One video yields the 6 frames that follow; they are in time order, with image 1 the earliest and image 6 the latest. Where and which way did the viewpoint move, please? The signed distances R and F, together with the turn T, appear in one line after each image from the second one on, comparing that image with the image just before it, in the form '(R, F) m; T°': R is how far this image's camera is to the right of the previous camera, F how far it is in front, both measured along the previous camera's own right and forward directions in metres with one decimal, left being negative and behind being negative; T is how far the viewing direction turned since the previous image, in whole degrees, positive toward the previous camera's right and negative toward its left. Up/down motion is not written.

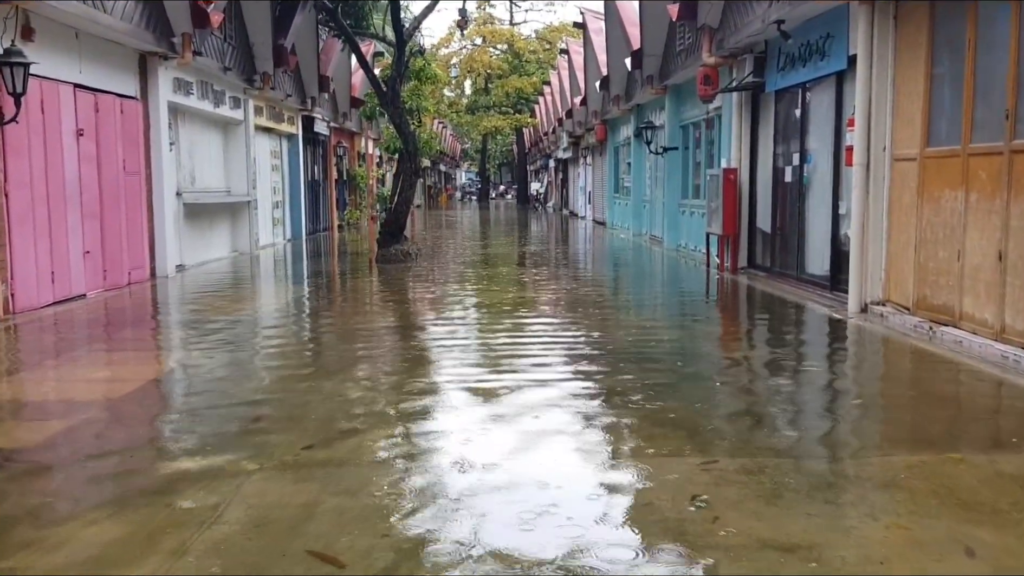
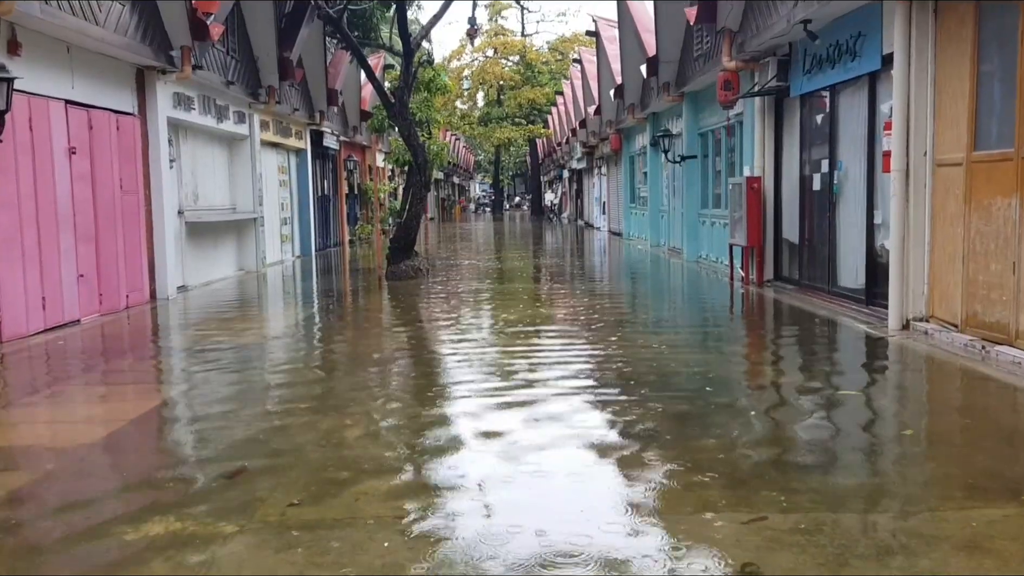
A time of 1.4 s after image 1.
(0.0, +0.6) m; -1°
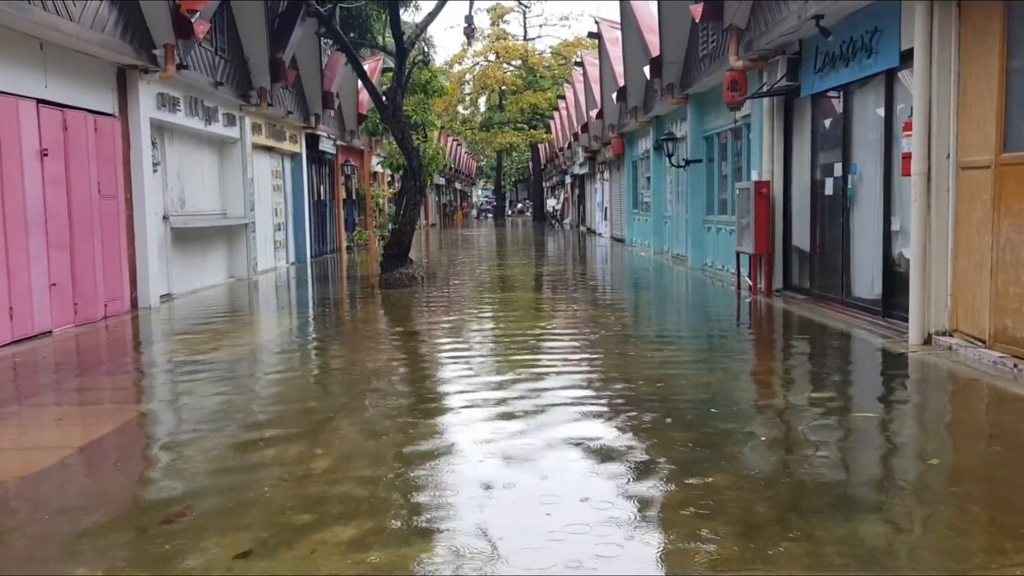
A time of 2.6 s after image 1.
(+0.1, +0.6) m; 0°
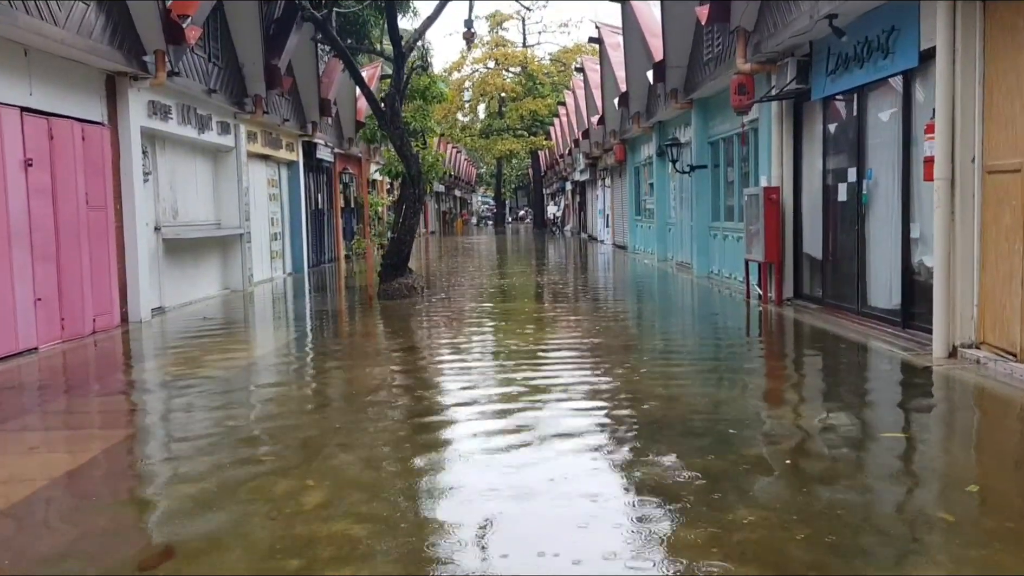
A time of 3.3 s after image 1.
(0.0, +0.4) m; 0°
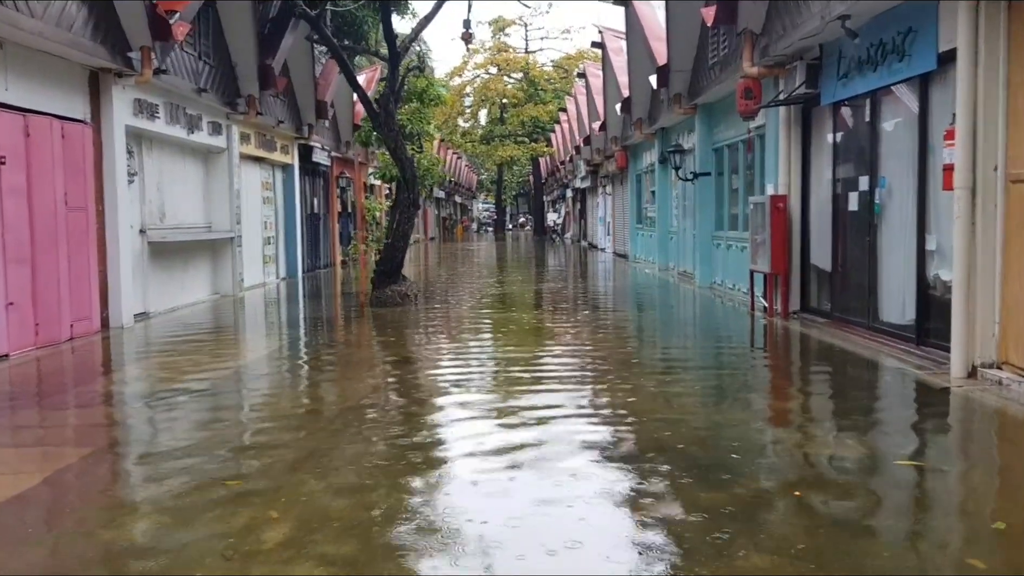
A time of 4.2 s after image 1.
(+0.1, +0.4) m; 0°
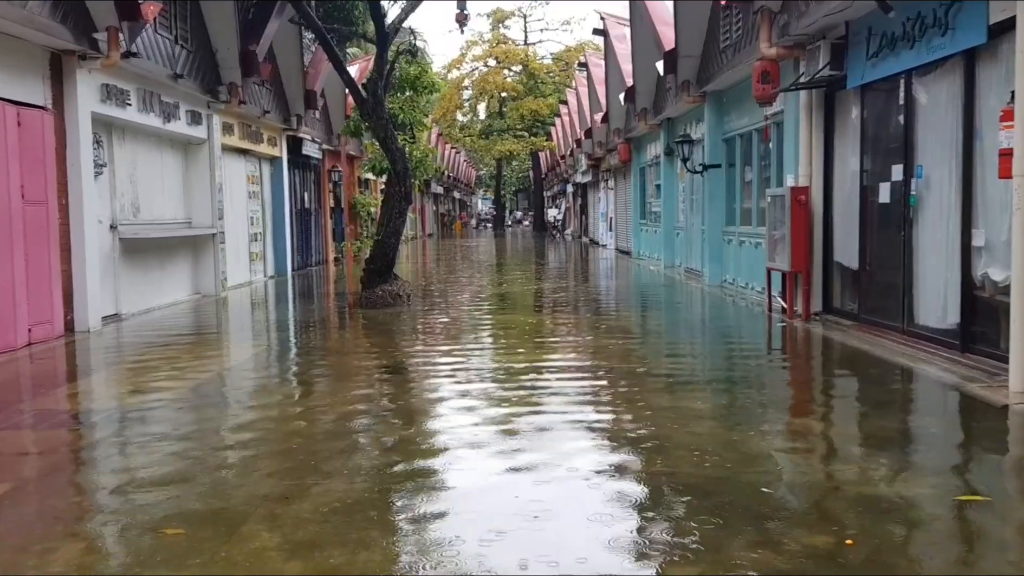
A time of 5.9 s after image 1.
(0.0, +0.9) m; 0°
